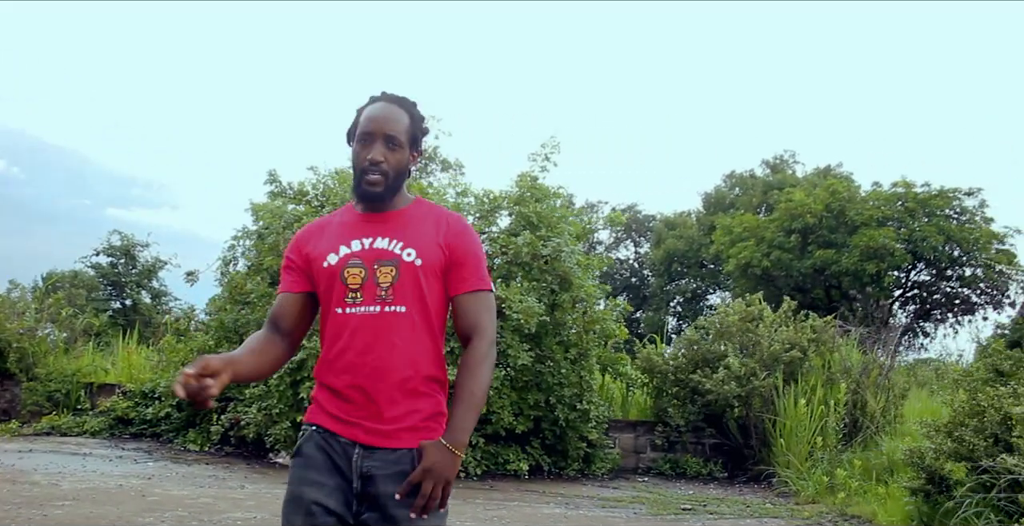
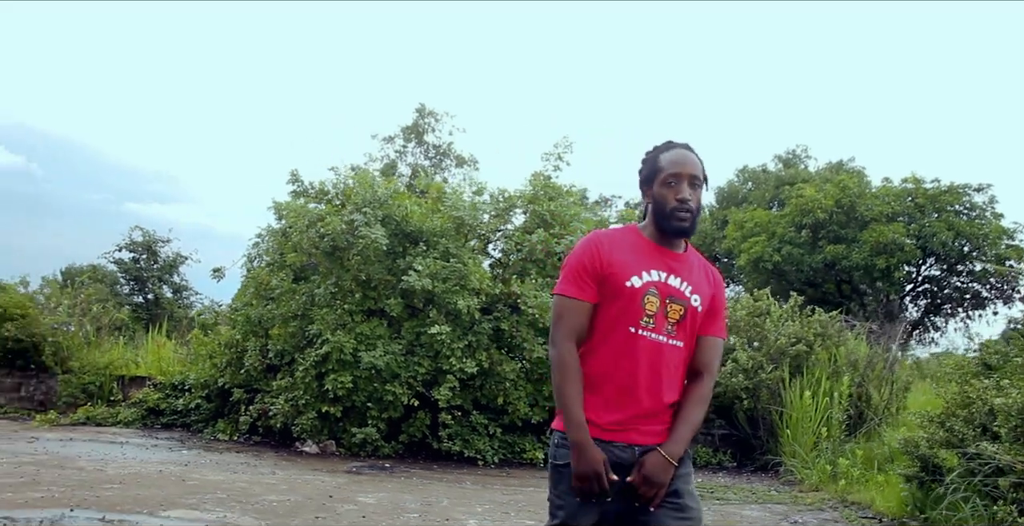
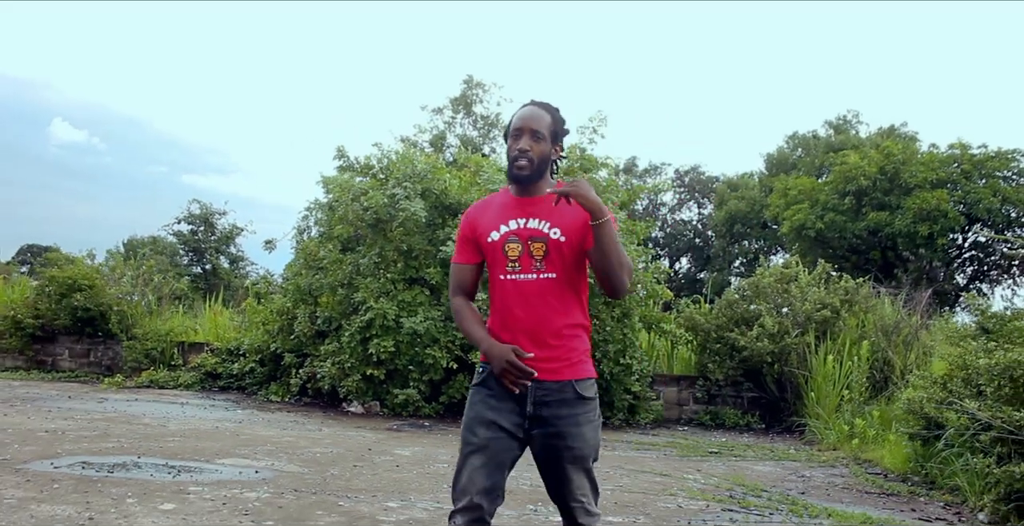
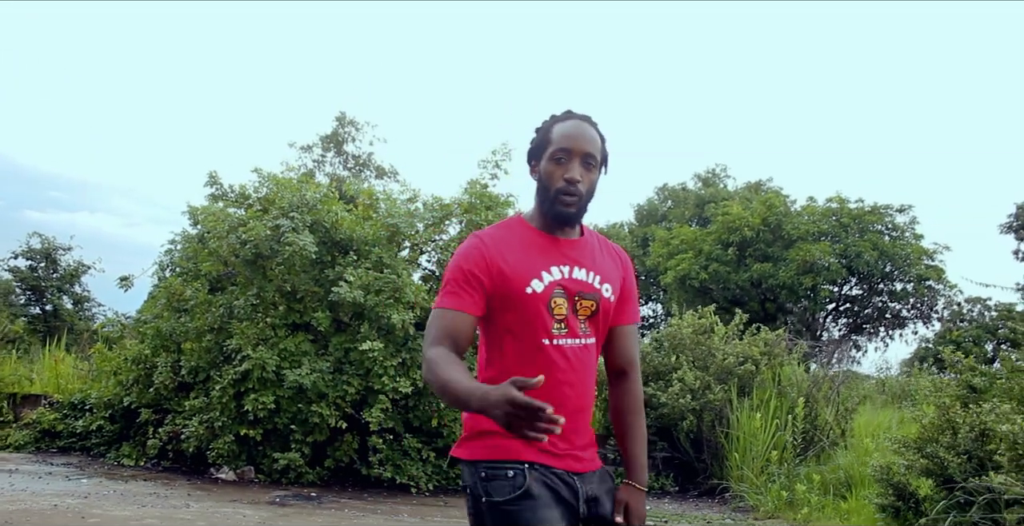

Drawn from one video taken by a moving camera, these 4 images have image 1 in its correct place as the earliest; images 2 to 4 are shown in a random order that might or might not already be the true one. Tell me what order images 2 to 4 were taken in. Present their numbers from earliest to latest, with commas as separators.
4, 2, 3
